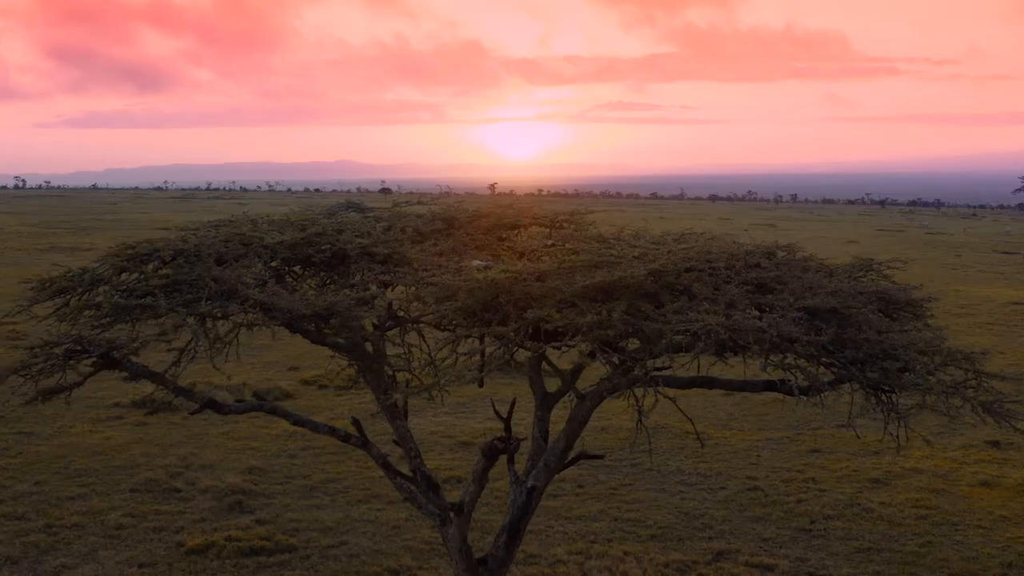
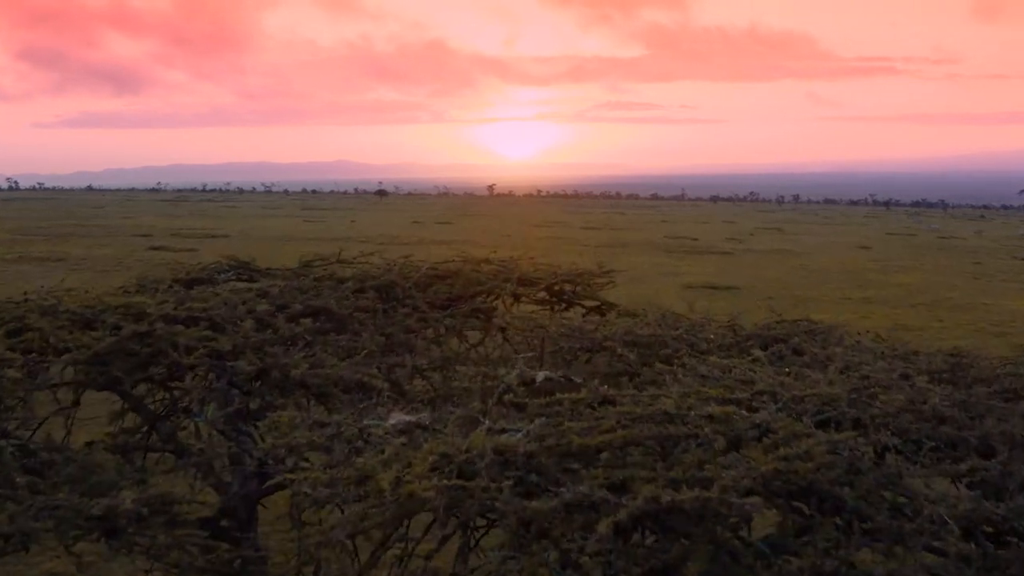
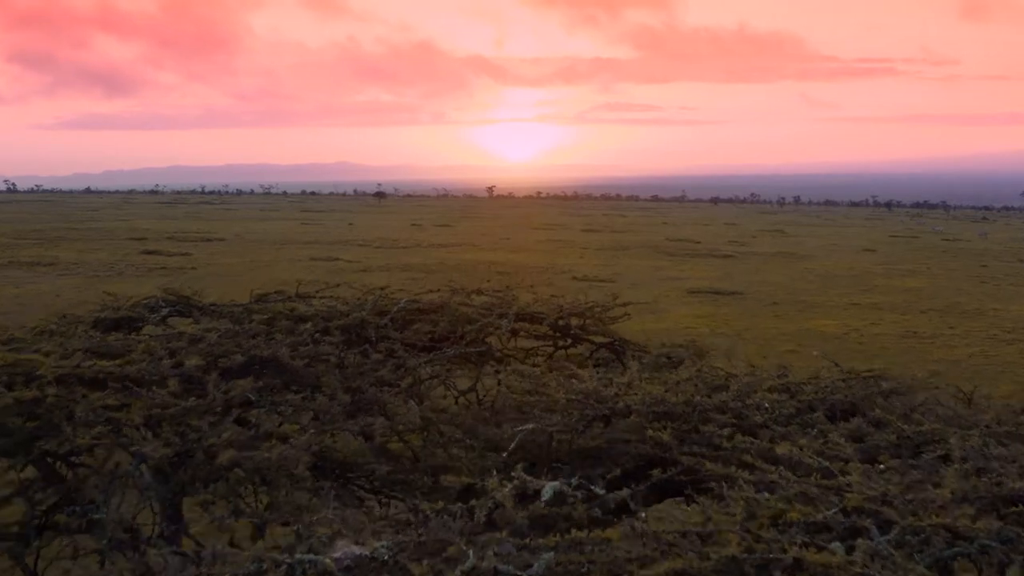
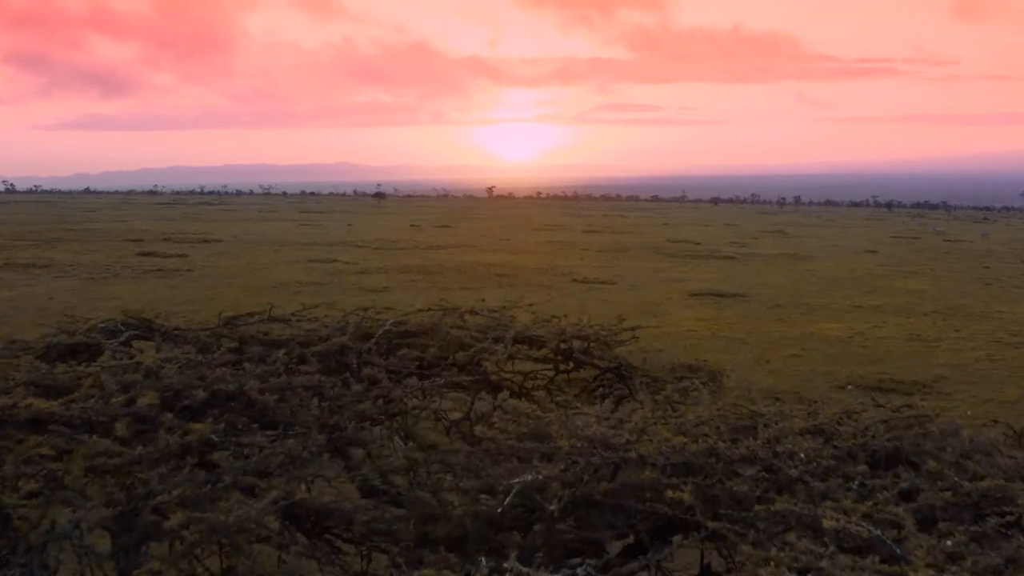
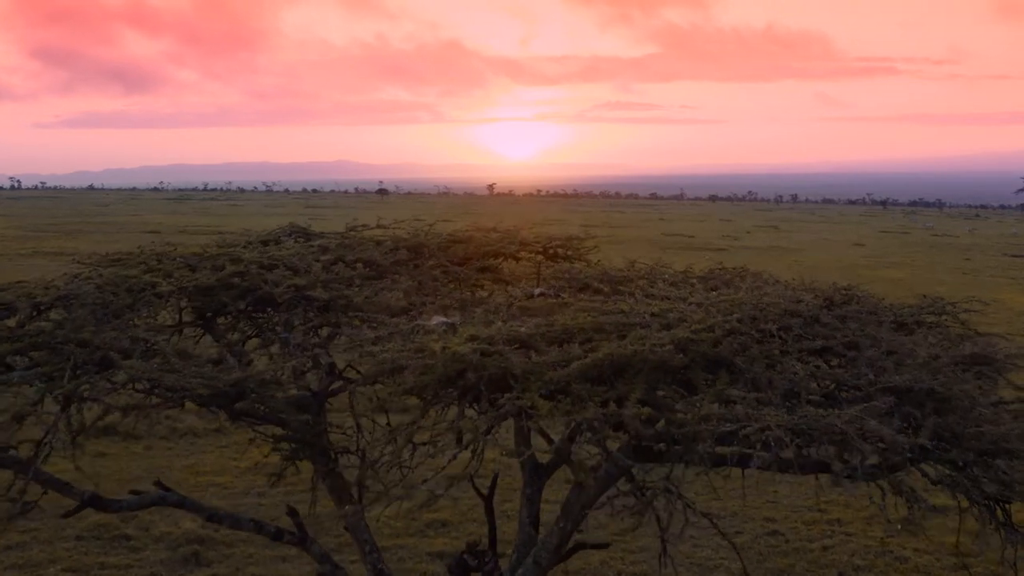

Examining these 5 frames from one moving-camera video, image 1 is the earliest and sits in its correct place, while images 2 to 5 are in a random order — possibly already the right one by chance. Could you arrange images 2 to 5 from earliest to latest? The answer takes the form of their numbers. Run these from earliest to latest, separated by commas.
5, 2, 3, 4
